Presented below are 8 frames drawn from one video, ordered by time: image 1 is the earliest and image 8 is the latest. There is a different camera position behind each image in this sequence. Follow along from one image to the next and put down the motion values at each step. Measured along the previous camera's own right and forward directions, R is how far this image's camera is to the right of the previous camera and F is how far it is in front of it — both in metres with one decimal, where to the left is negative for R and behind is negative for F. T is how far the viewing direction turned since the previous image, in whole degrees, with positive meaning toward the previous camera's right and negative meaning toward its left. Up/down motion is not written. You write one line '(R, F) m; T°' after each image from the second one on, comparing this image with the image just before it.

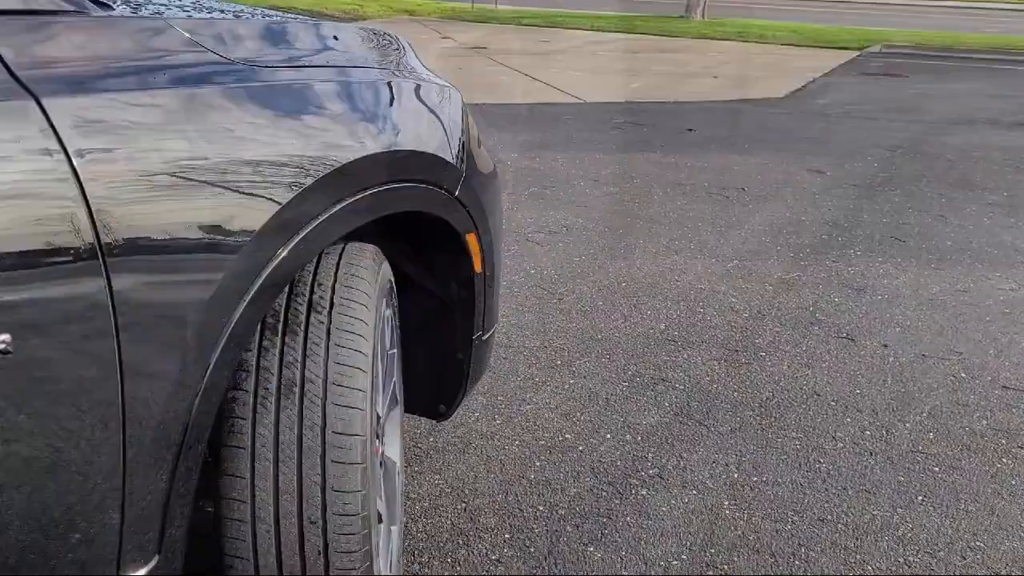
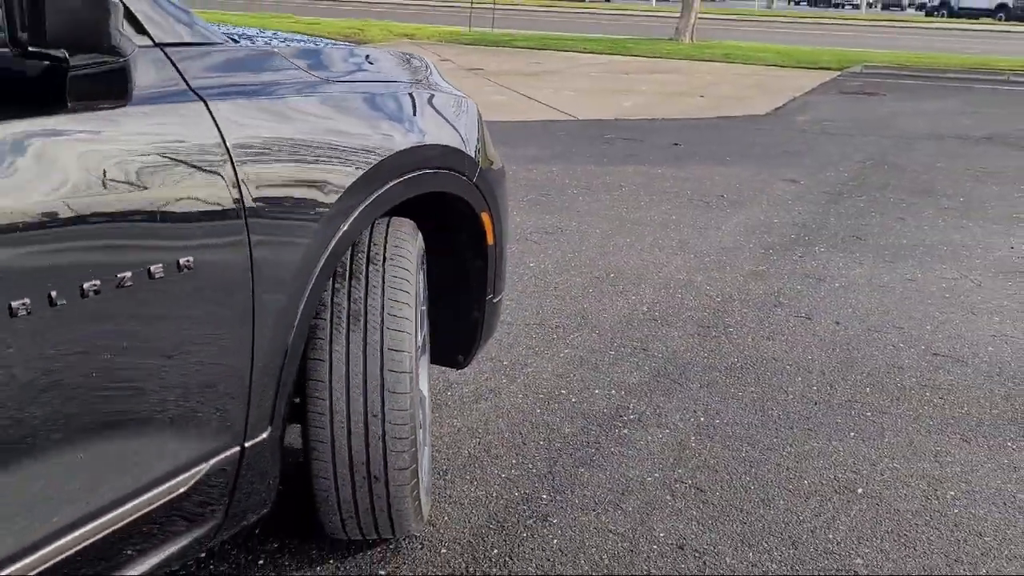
(0.0, -0.5) m; 0°
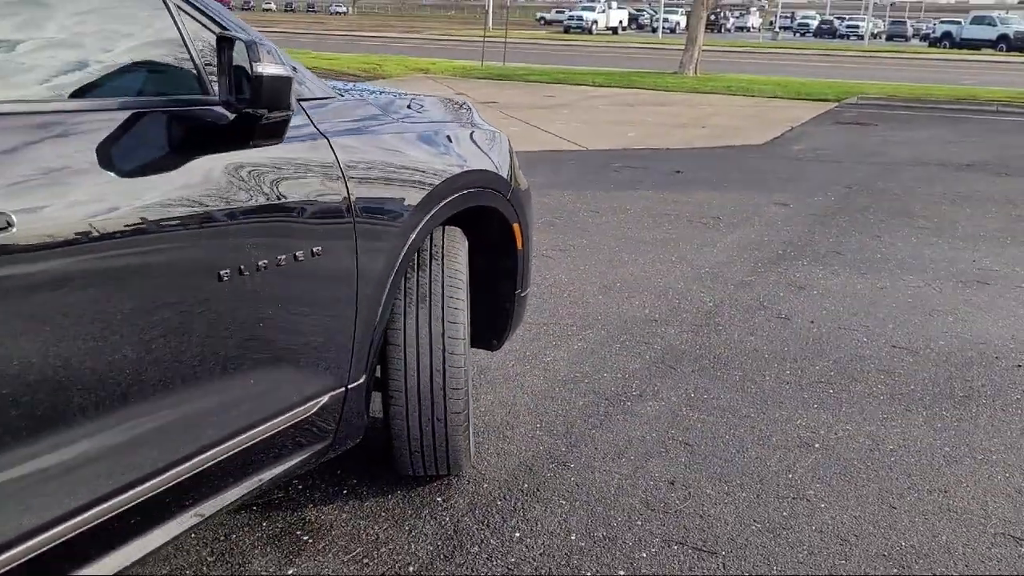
(-0.1, -0.7) m; -1°
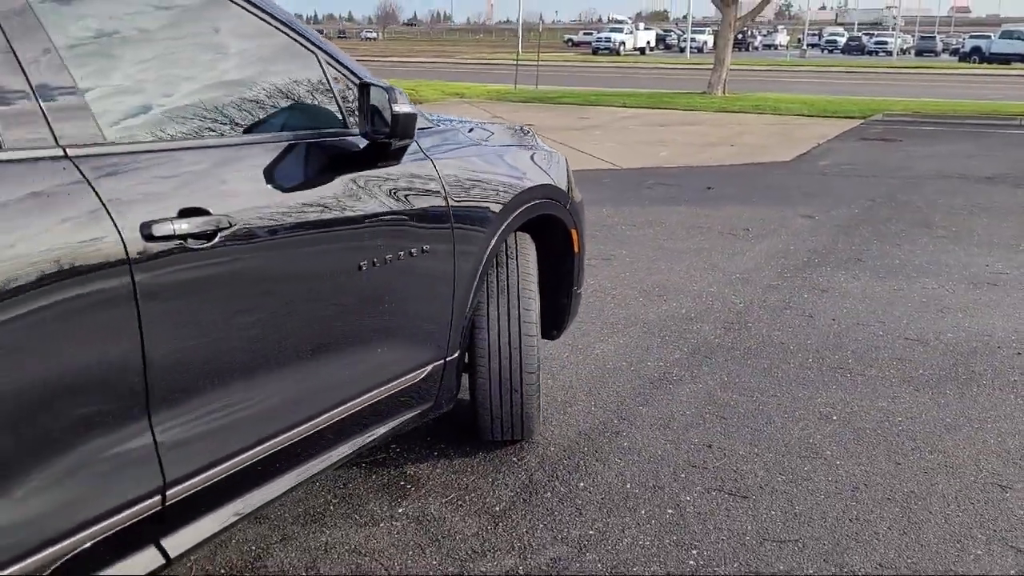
(-0.1, -0.6) m; -2°
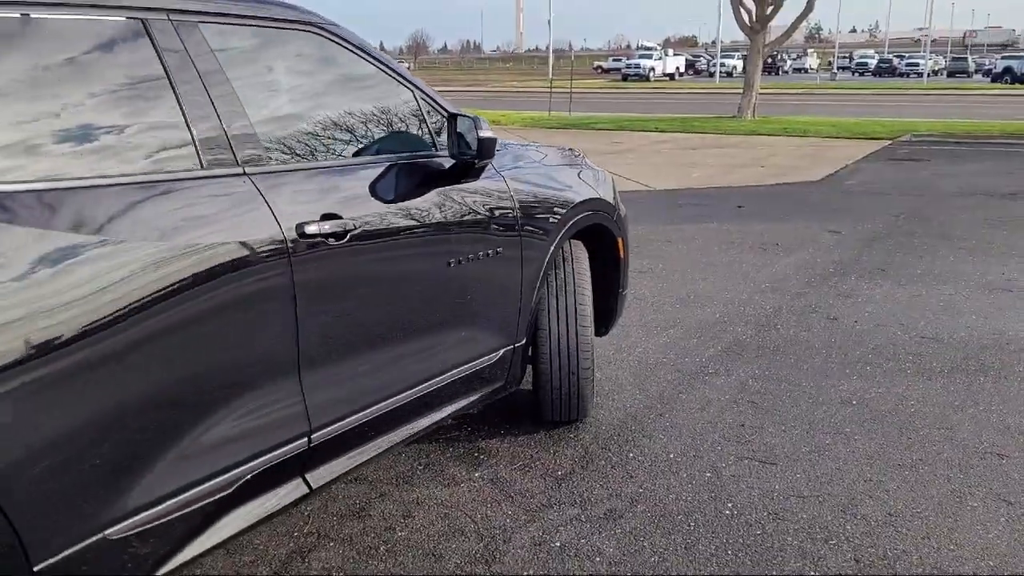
(-0.1, -0.5) m; -2°
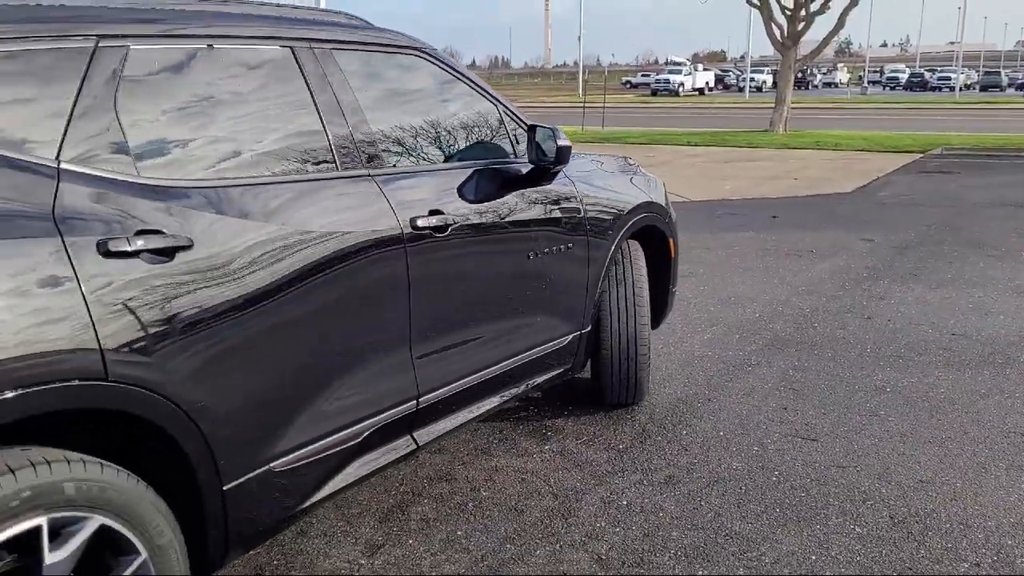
(-0.2, -0.4) m; -2°
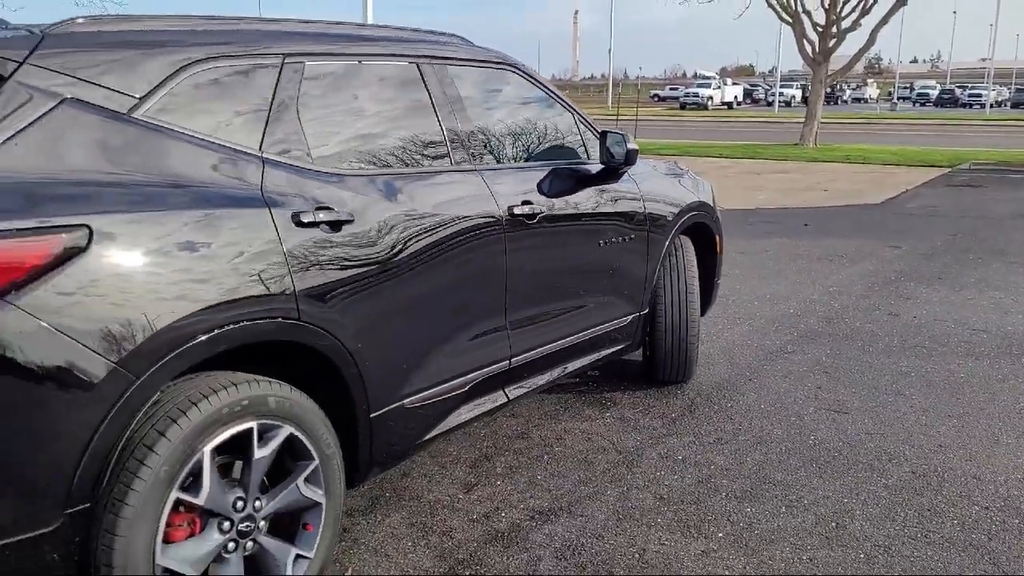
(-0.2, -0.6) m; -2°
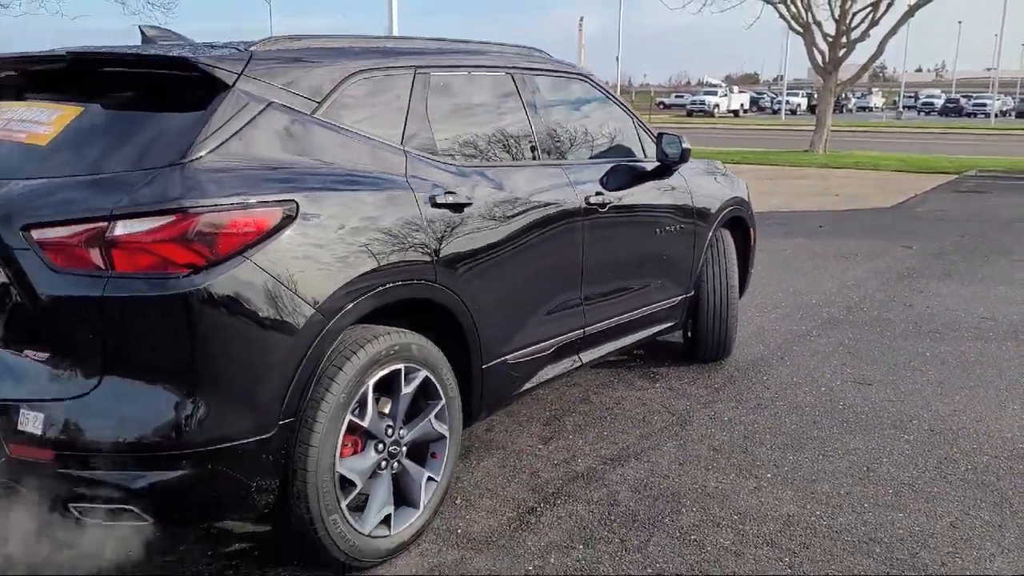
(-0.3, -0.6) m; 0°
